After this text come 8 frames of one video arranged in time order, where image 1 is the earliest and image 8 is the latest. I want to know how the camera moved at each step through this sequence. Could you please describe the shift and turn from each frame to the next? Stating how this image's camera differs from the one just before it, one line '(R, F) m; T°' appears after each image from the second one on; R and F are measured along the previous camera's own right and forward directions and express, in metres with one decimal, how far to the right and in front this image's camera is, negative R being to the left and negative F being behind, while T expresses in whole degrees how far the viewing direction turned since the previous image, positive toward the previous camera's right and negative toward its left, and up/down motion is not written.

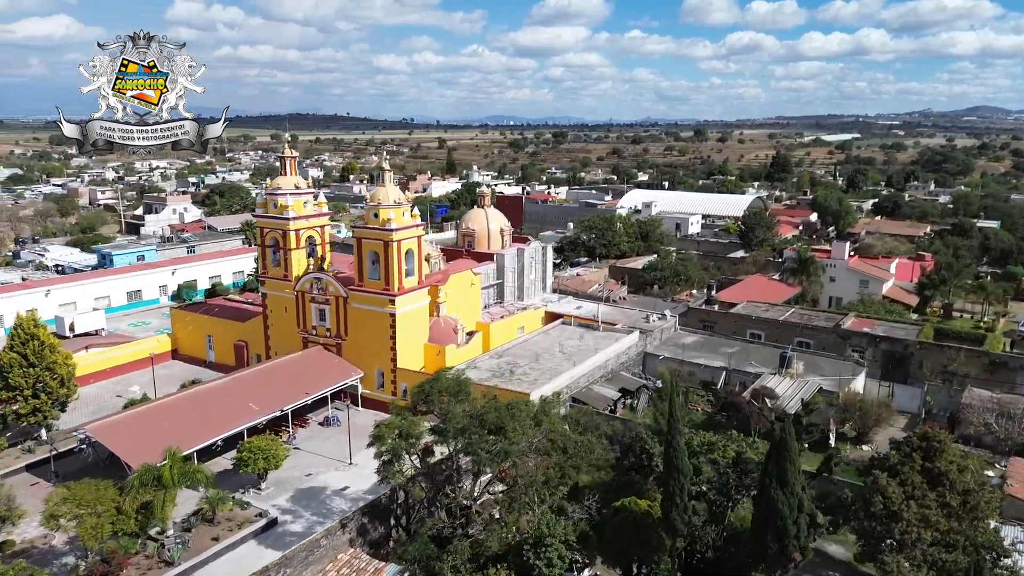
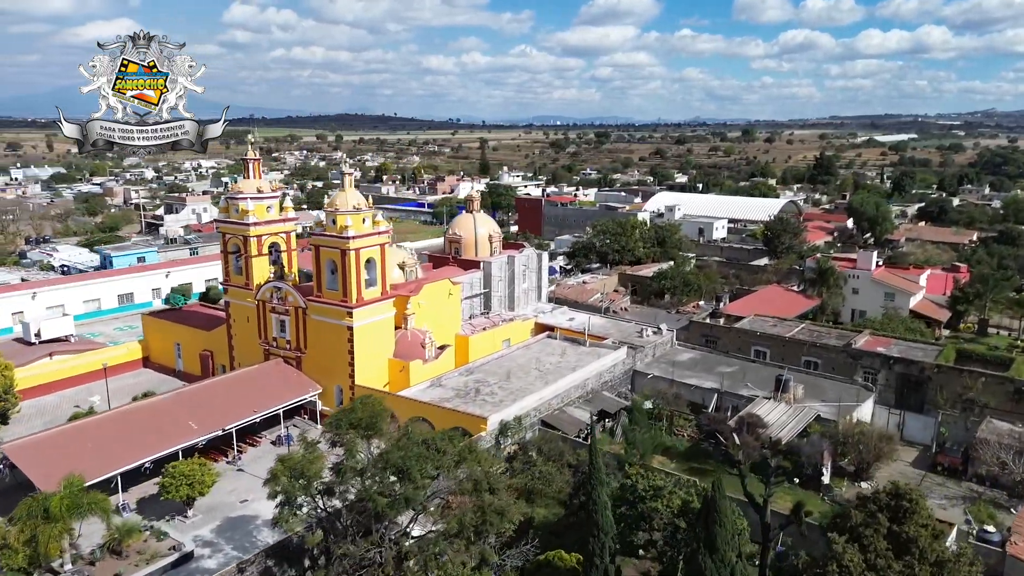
(+2.4, +1.8) m; -3°
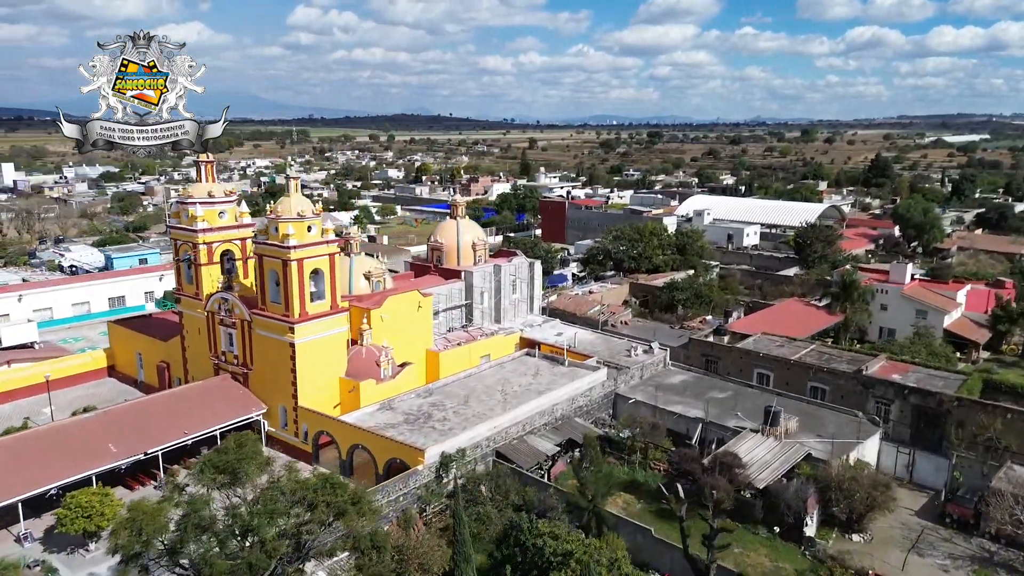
(+2.7, +2.1) m; -4°
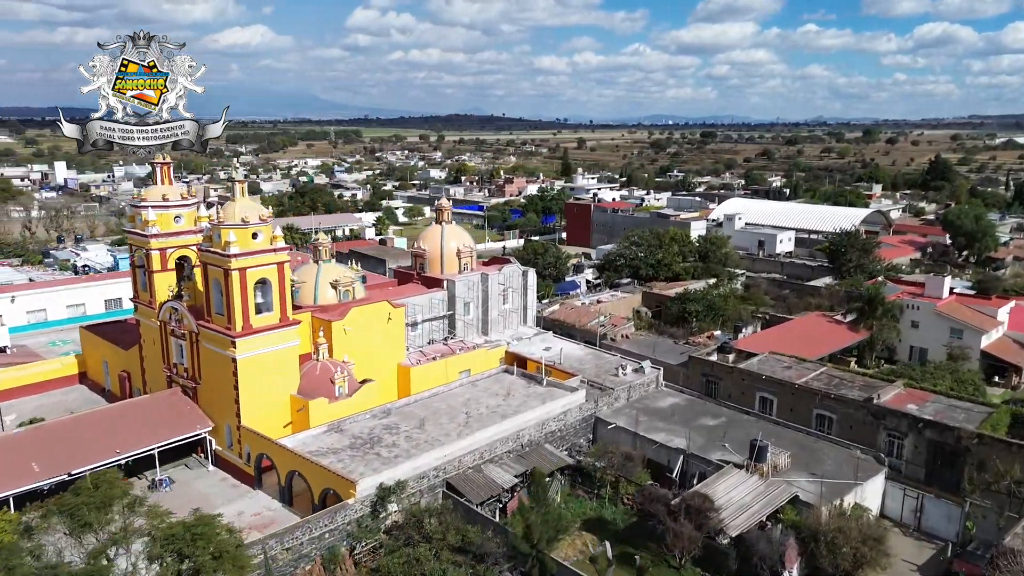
(+2.4, +1.9) m; -4°
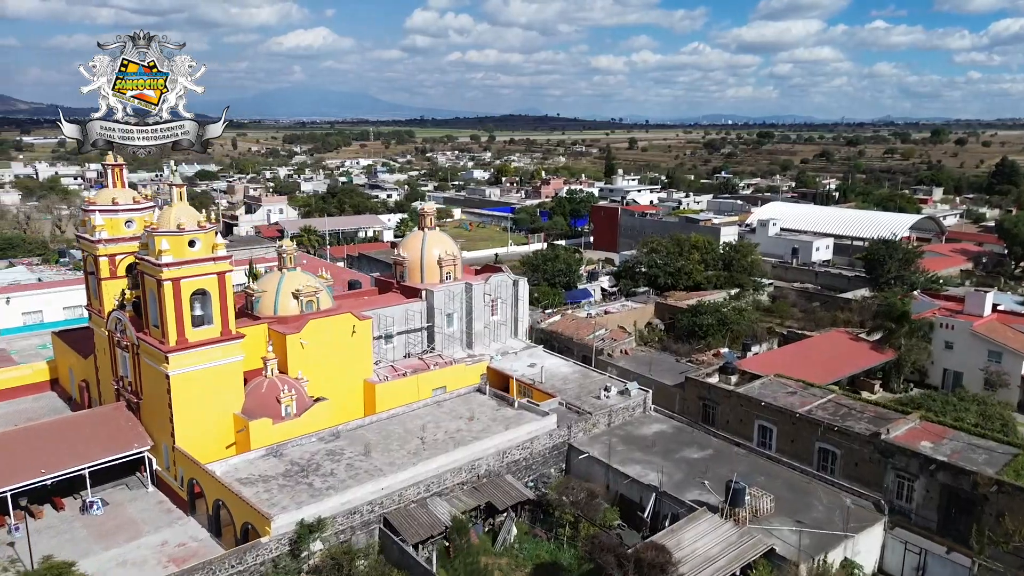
(+2.4, +1.9) m; -4°
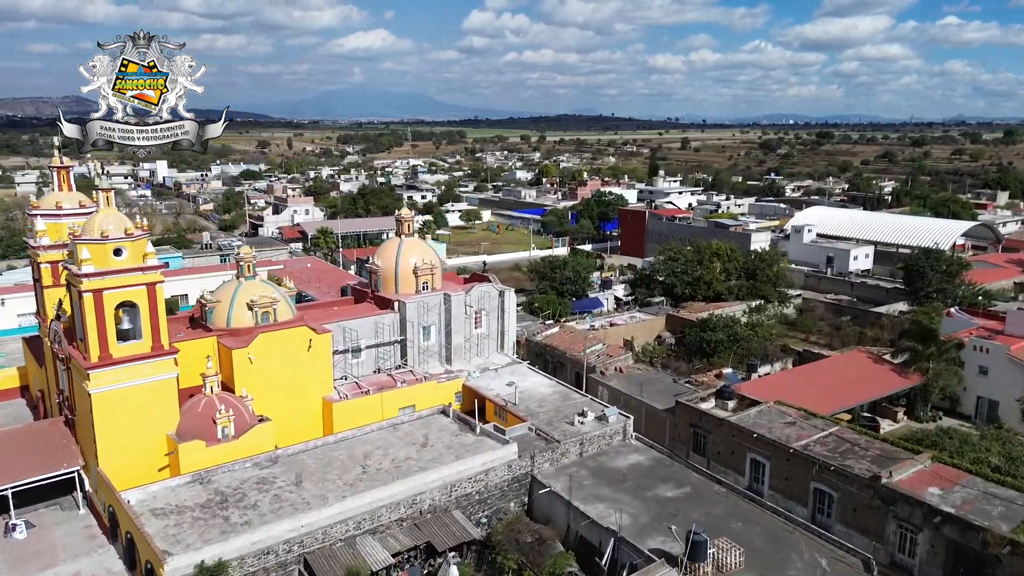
(+2.4, +1.9) m; -4°
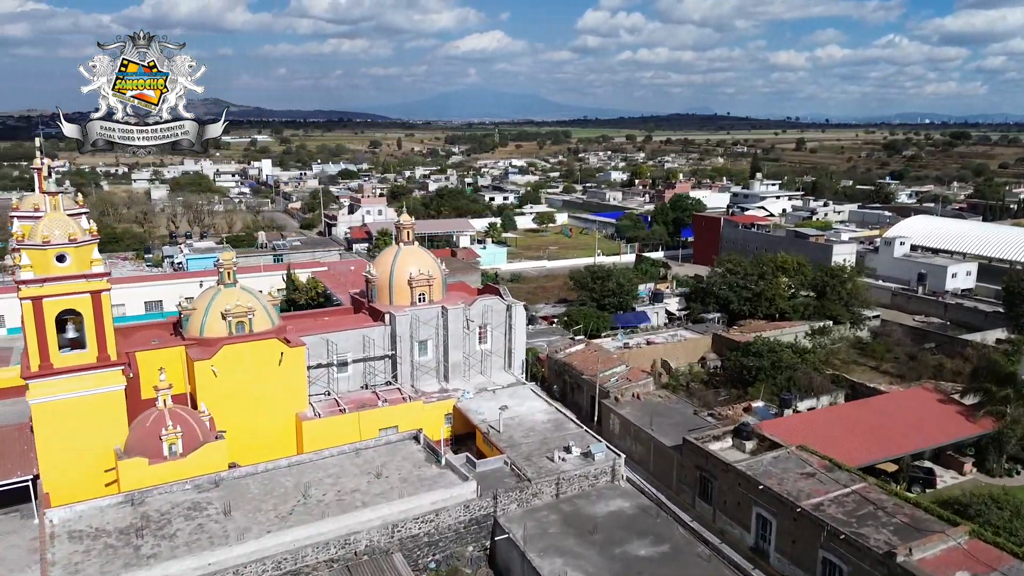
(+3.2, +2.2) m; -8°
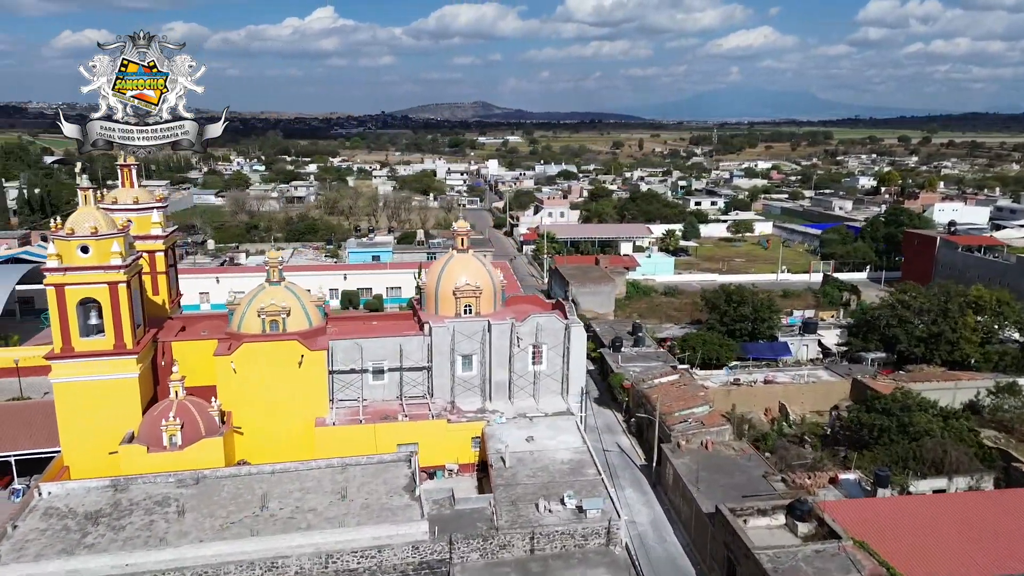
(+5.4, +3.0) m; -19°
